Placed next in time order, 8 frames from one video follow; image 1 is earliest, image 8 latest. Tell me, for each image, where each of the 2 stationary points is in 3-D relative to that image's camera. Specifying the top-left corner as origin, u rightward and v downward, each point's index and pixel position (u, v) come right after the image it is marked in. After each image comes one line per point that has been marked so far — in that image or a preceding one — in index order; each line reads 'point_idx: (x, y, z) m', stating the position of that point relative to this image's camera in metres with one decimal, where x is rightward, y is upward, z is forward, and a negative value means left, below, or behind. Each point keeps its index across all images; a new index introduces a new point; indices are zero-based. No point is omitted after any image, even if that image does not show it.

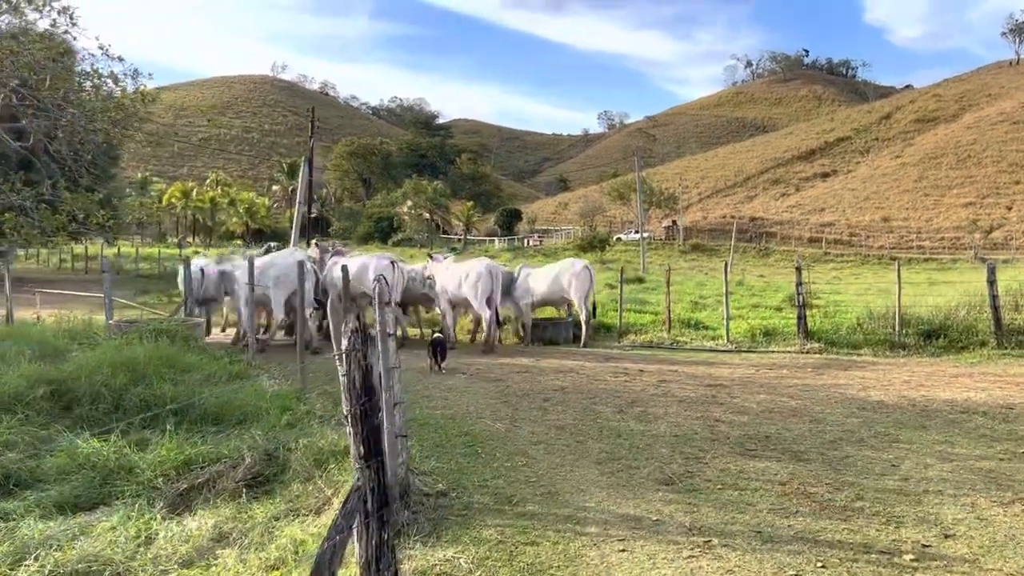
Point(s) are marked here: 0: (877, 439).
0: (+2.9, -1.2, +6.6) m
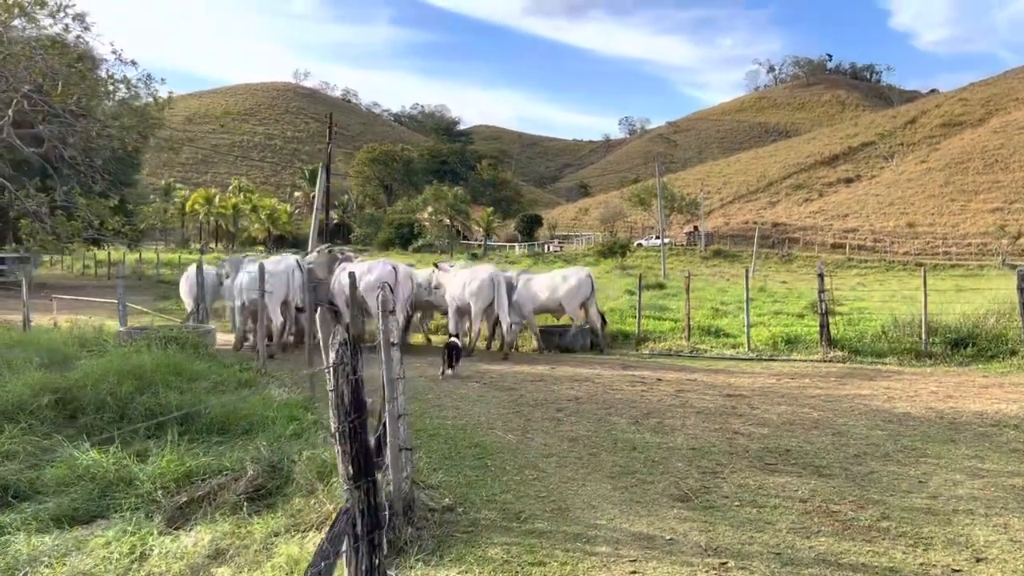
0: (+3.0, -1.3, +6.3) m
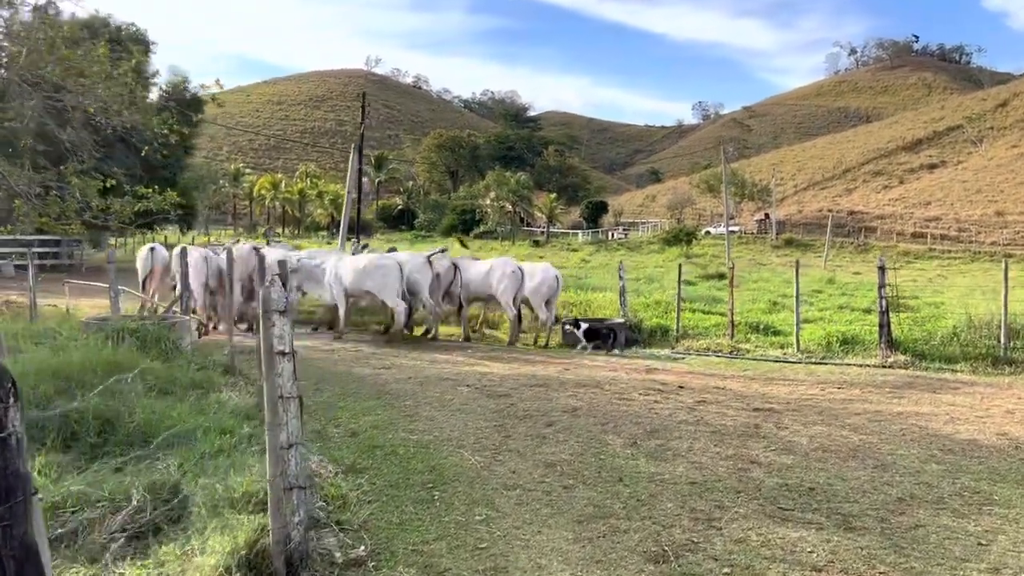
0: (+2.7, -1.3, +5.0) m
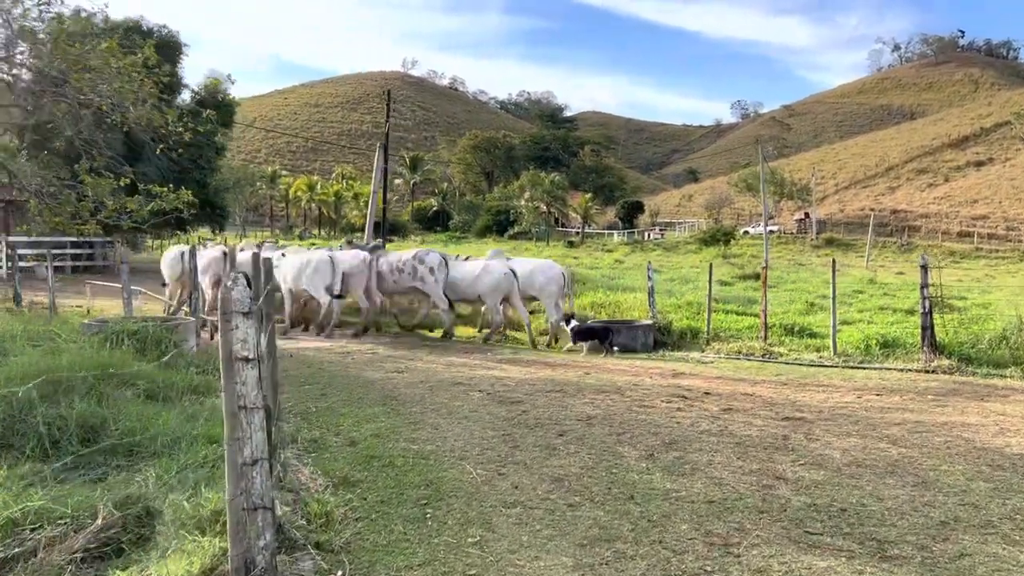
0: (+2.7, -1.3, +4.4) m
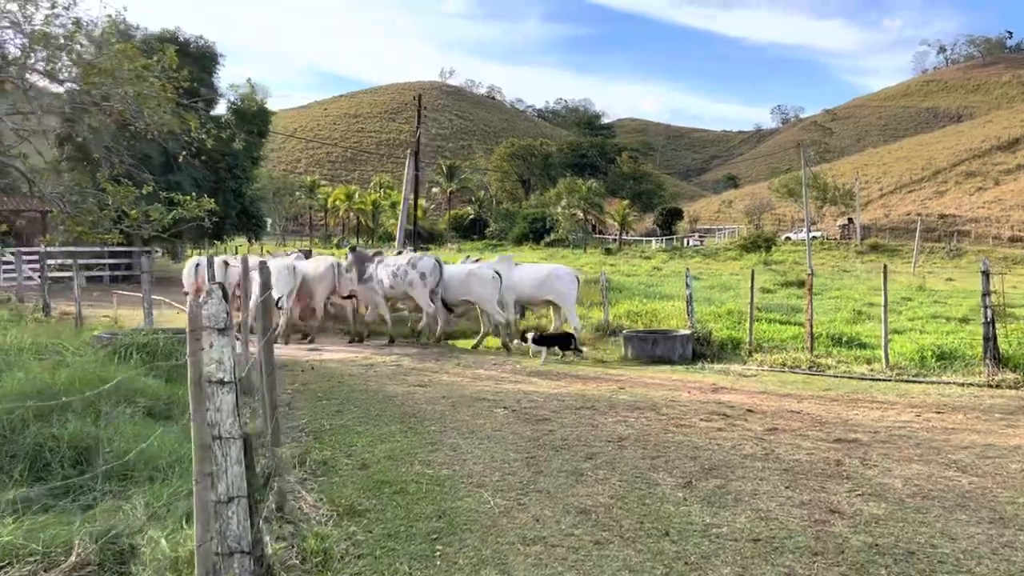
0: (+2.7, -1.3, +3.8) m
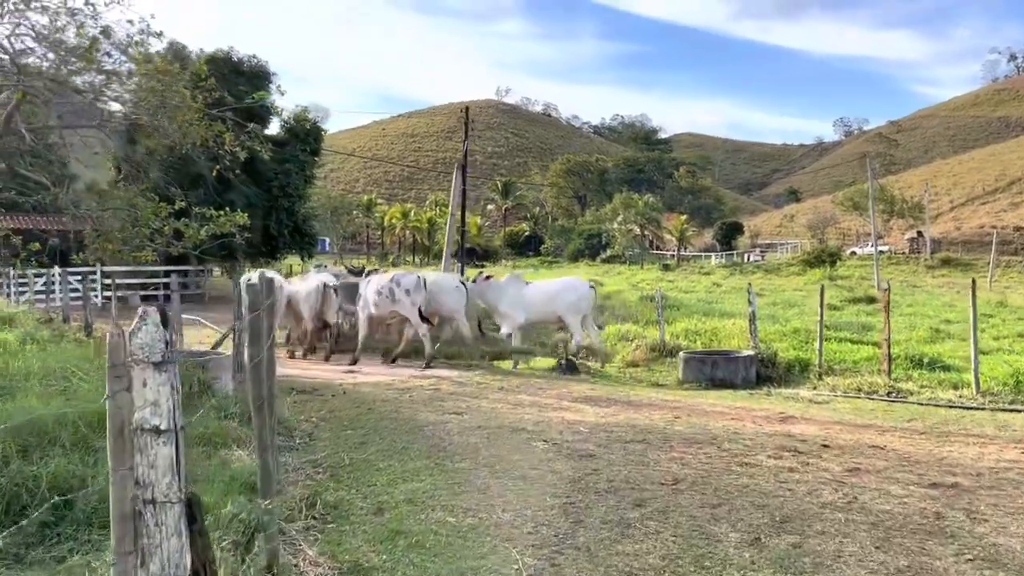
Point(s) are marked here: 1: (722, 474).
0: (+2.8, -1.4, +2.9) m
1: (+1.4, -1.2, +5.6) m
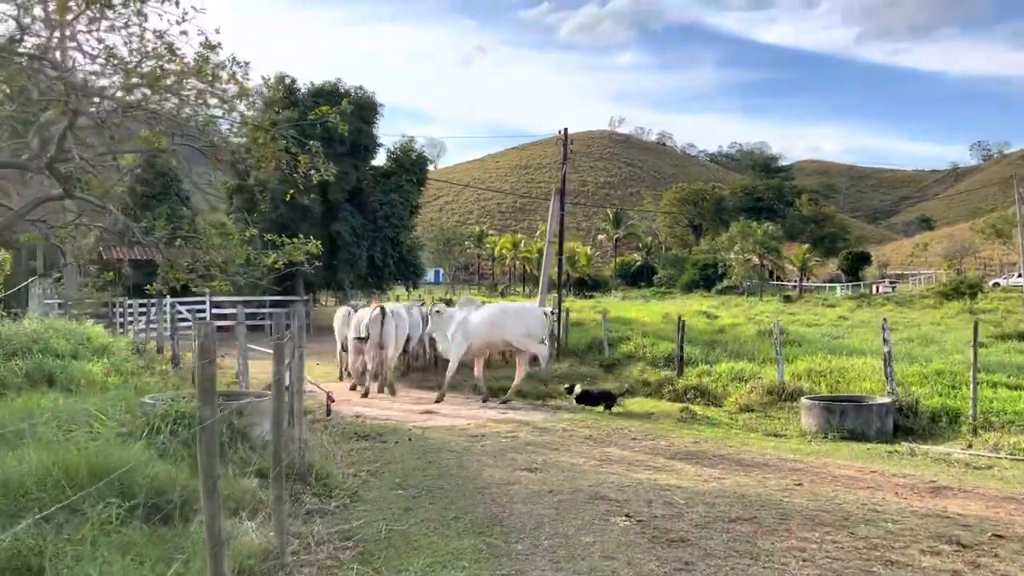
0: (+2.8, -1.5, +1.3) m
1: (+1.7, -1.4, +4.2) m
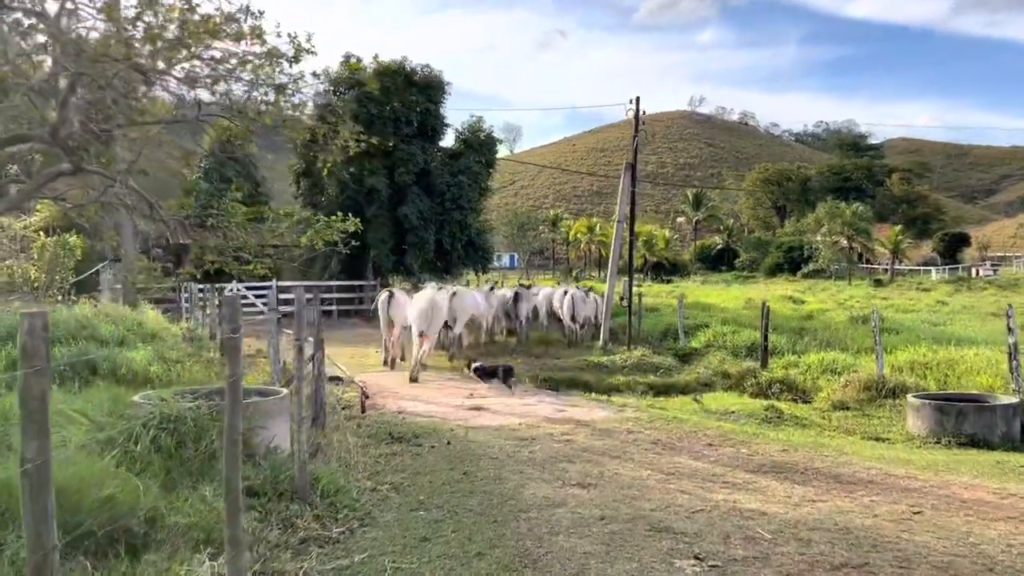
0: (+2.6, -1.4, 0.0) m
1: (+1.8, -1.3, +2.9) m
